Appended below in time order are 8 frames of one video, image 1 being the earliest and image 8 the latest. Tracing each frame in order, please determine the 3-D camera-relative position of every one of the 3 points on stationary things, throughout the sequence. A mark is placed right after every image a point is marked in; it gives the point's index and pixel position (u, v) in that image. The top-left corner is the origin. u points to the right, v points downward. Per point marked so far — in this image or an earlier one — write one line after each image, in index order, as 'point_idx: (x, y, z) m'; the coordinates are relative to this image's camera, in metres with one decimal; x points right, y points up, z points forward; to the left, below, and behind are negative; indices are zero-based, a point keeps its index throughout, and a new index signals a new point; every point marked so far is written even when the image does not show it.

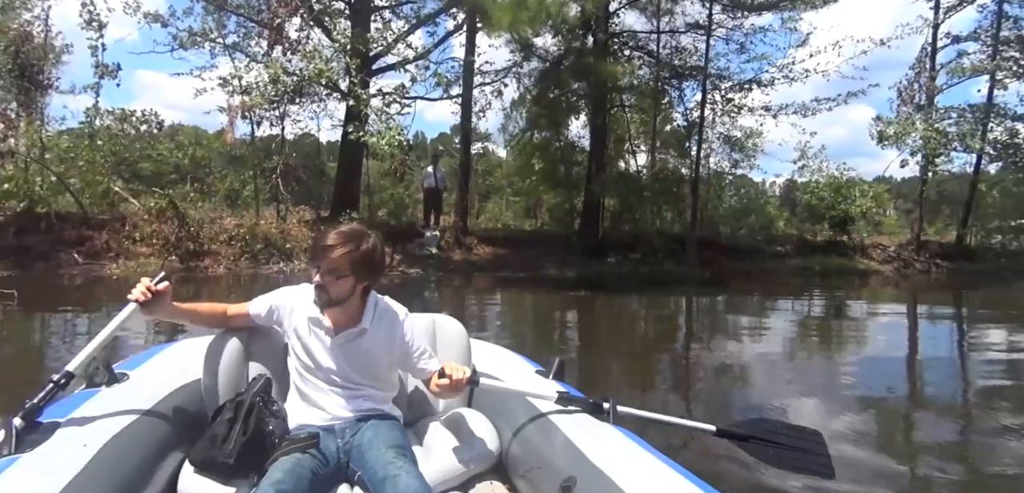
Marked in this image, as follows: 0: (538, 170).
0: (+0.6, +1.8, +15.2) m
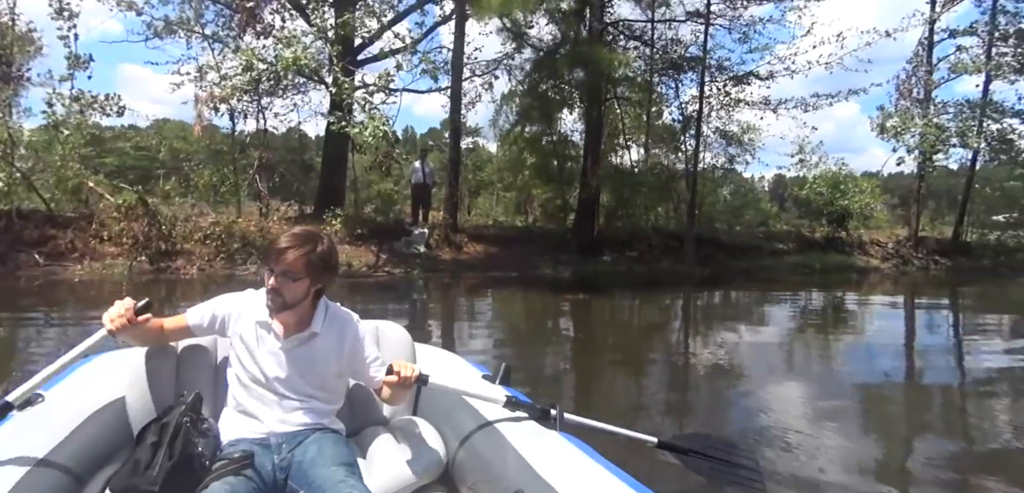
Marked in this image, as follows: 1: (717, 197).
0: (+0.4, +1.8, +14.8) m
1: (+4.9, +1.2, +16.1) m
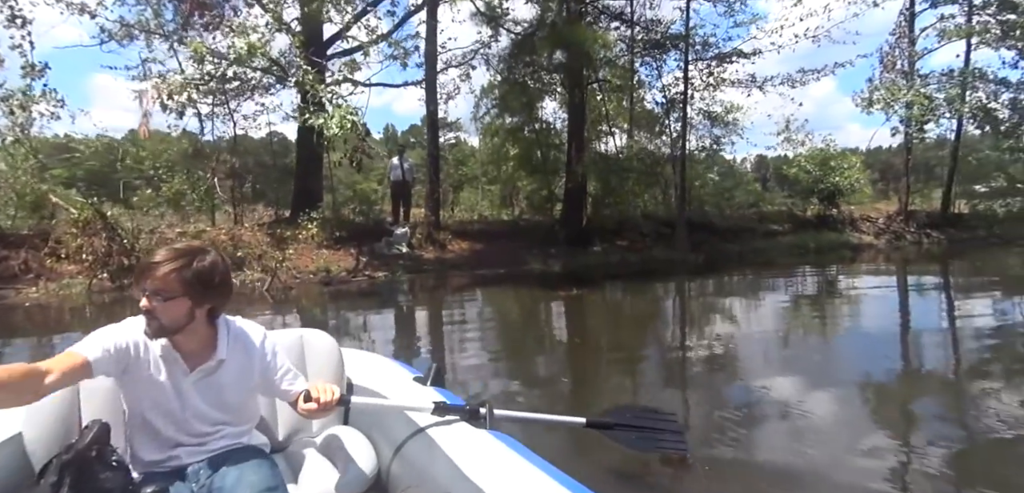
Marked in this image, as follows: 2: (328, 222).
0: (0.0, +2.0, +14.5) m
1: (+4.5, +1.6, +15.8) m
2: (-3.2, +0.4, +11.9) m
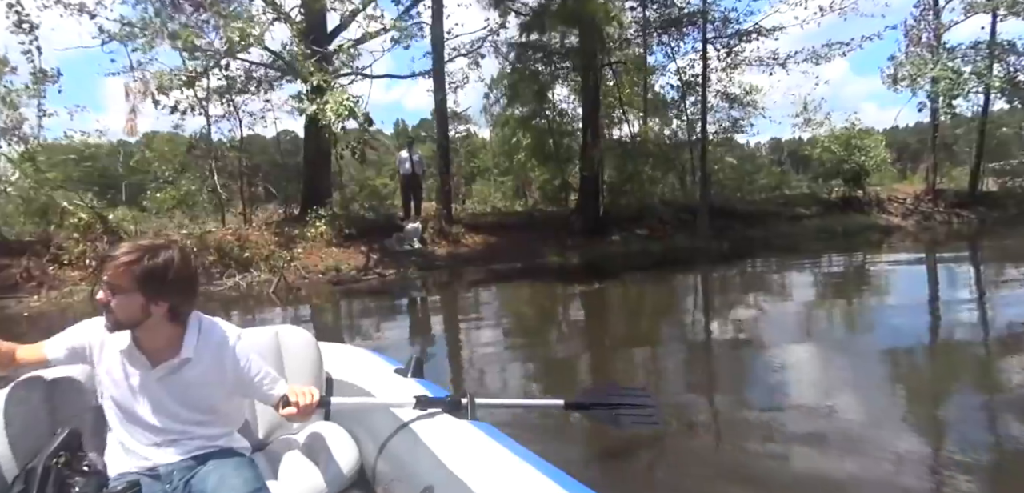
0: (+0.3, +2.1, +14.2) m
1: (+4.8, +1.9, +15.4) m
2: (-3.0, +0.5, +11.7) m
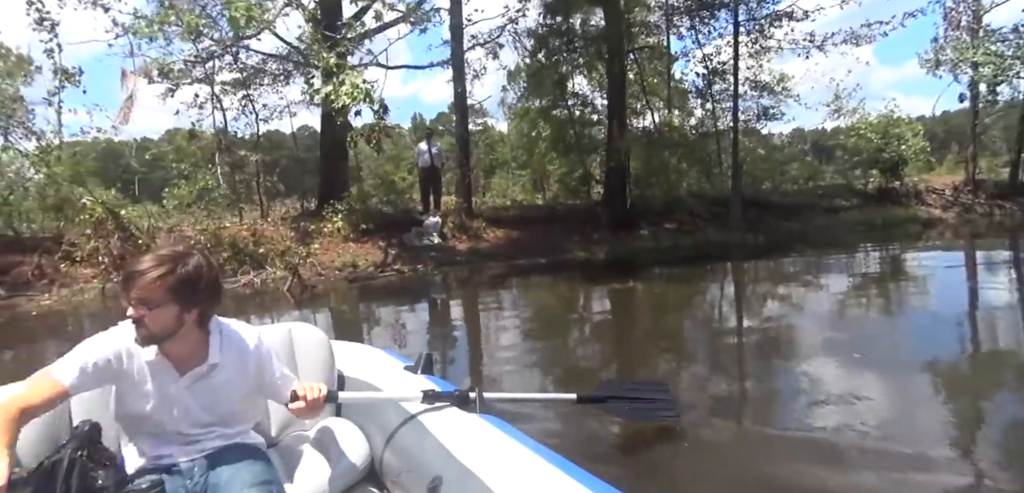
0: (+0.7, +2.3, +13.8) m
1: (+5.2, +2.0, +15.0) m
2: (-2.6, +0.6, +11.5) m
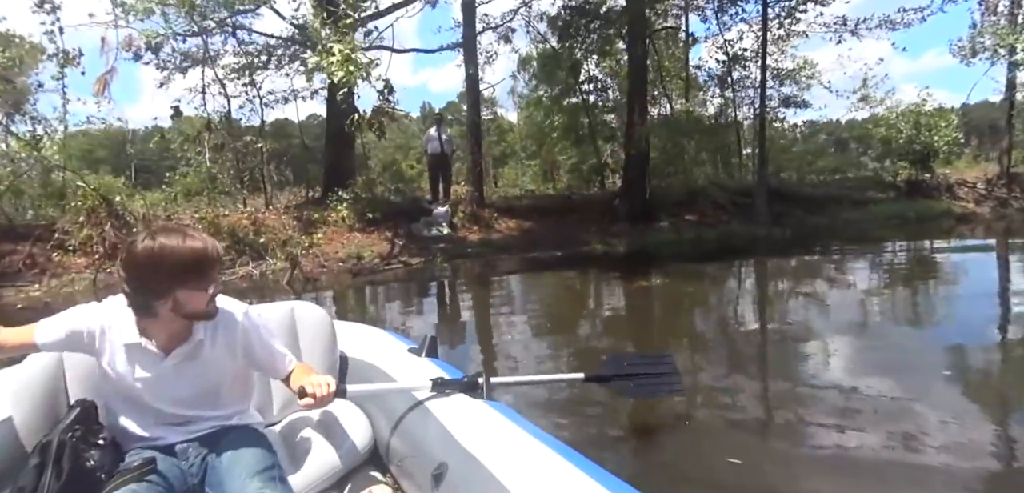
0: (+1.0, +2.4, +13.4) m
1: (+5.5, +2.2, +14.5) m
2: (-2.4, +0.7, +11.2) m
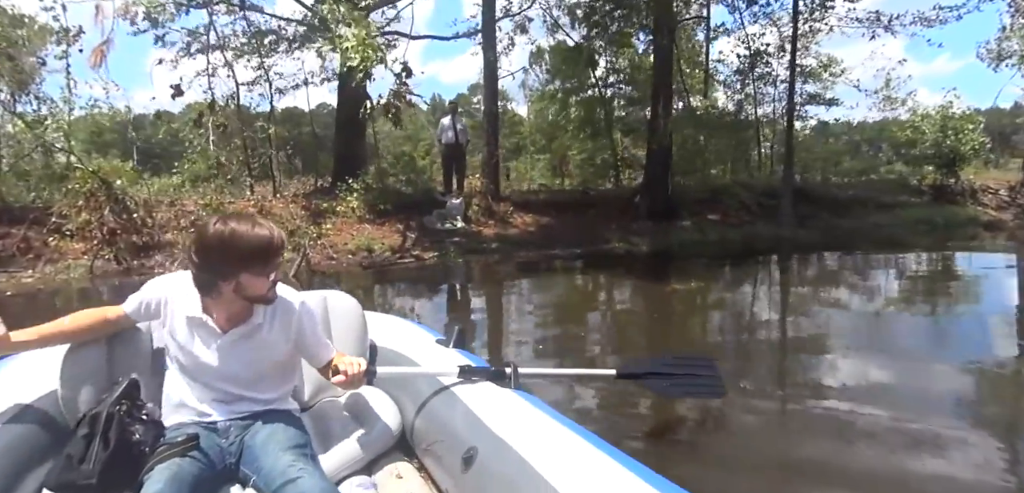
0: (+1.2, +2.5, +13.1) m
1: (+5.7, +2.1, +14.2) m
2: (-2.2, +0.9, +10.9) m
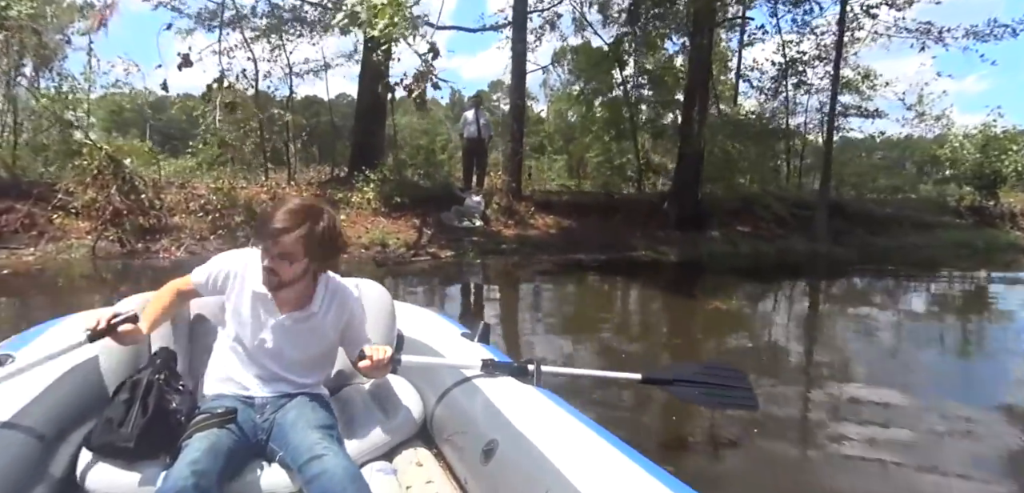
0: (+1.6, +2.4, +12.8) m
1: (+6.2, +1.8, +13.8) m
2: (-1.9, +1.0, +10.7) m
